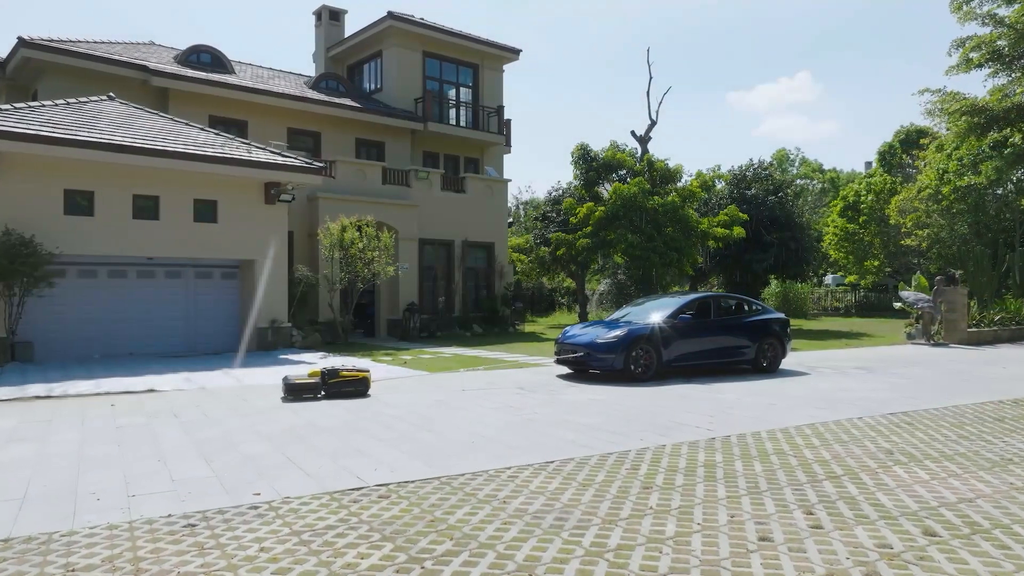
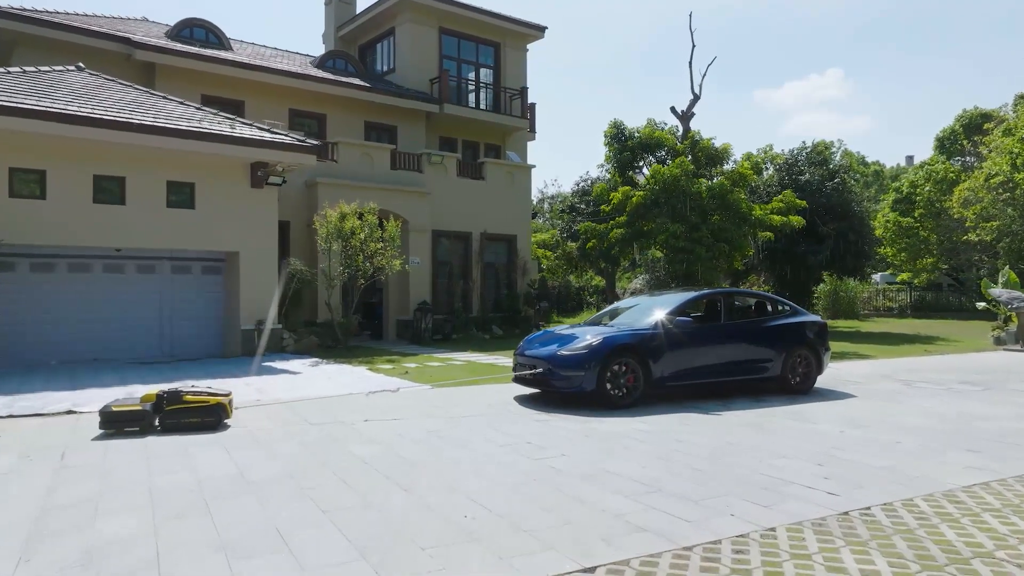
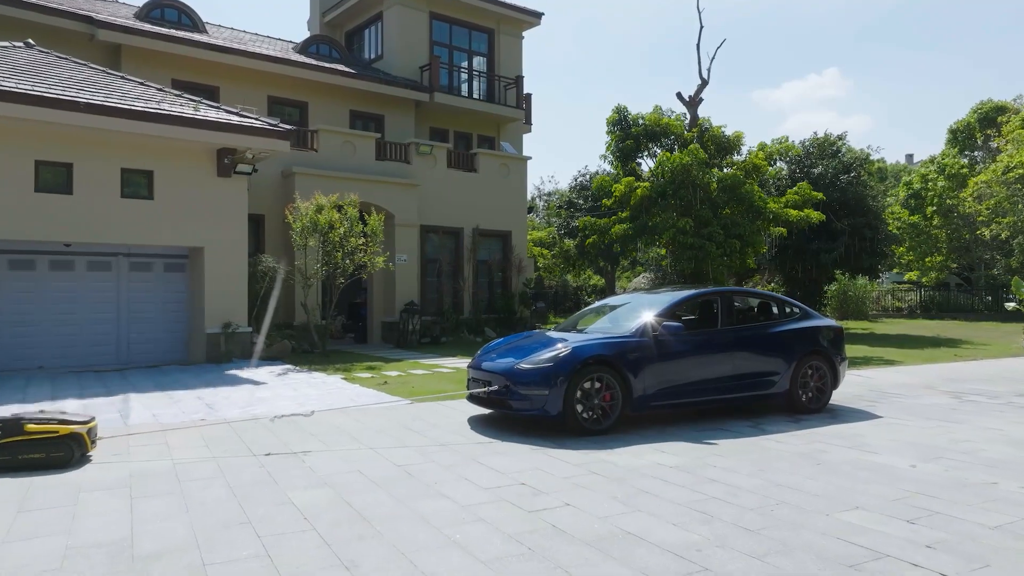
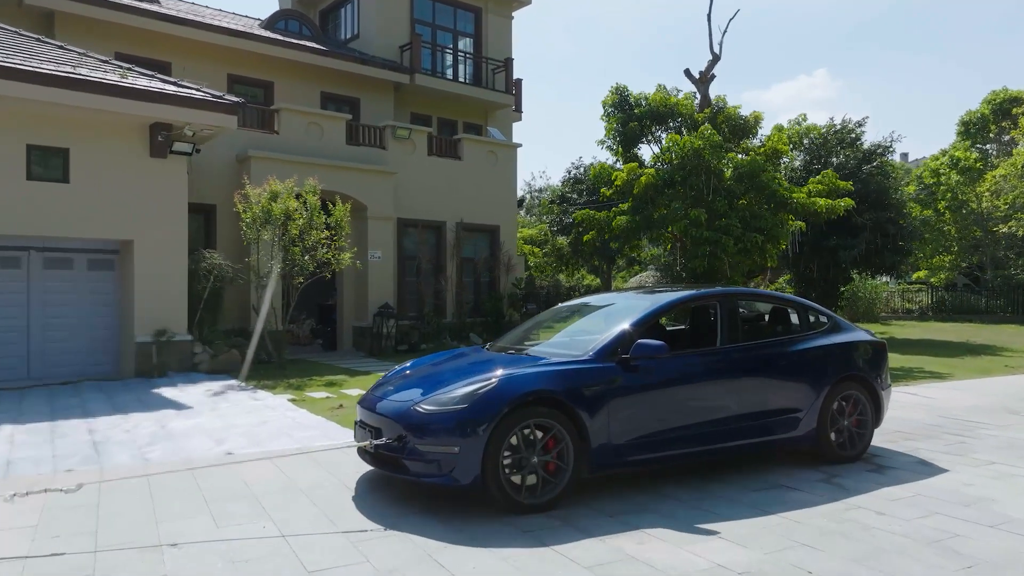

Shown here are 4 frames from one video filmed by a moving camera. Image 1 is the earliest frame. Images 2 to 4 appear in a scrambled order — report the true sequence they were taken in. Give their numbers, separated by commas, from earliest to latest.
2, 3, 4
